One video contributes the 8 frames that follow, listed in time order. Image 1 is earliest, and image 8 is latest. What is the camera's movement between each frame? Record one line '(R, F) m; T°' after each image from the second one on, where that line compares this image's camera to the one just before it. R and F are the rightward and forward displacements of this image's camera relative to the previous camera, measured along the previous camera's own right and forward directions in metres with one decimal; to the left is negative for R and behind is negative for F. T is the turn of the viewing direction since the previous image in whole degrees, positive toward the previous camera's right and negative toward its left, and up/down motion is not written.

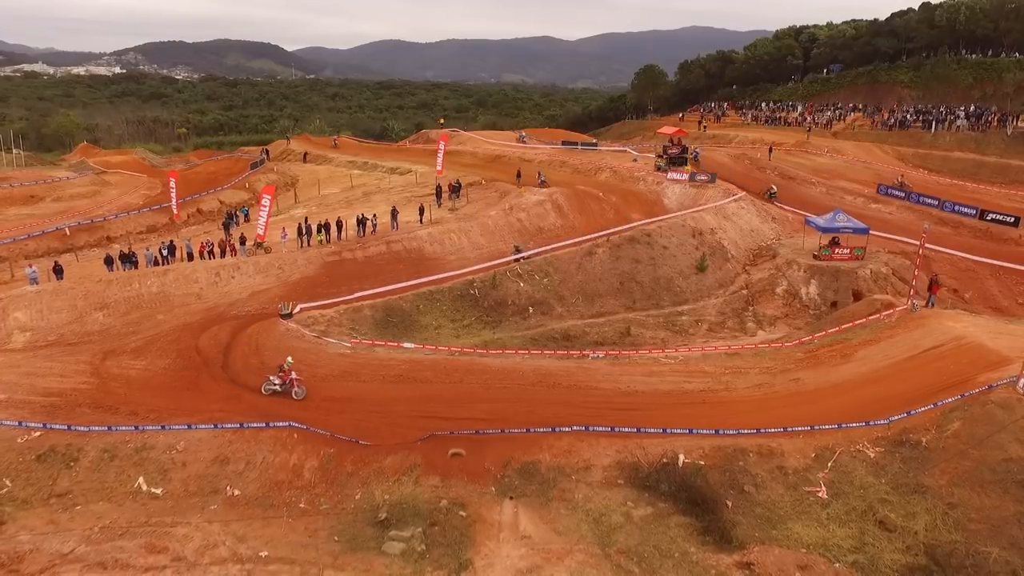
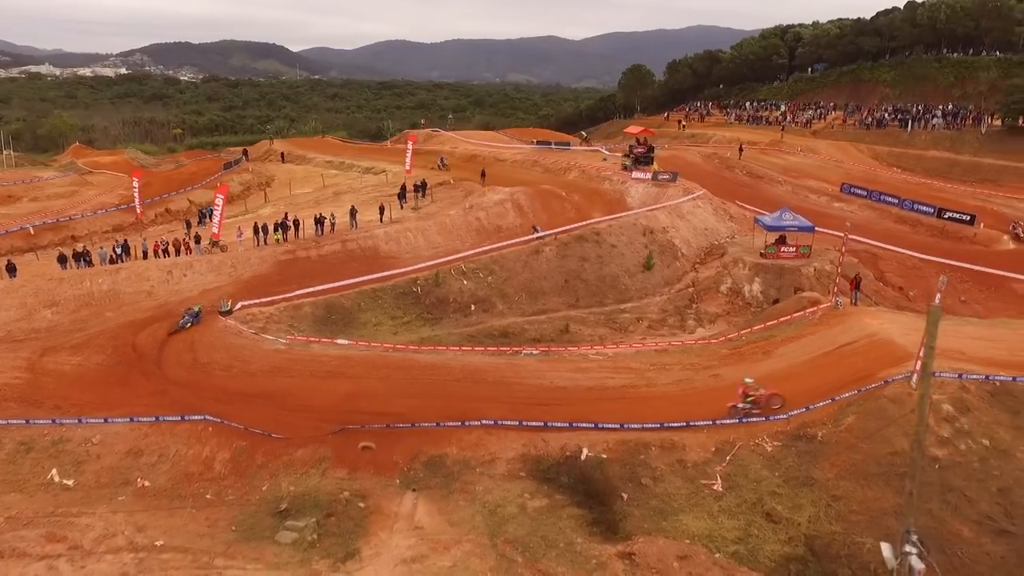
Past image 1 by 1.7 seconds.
(+1.6, -0.3) m; -1°
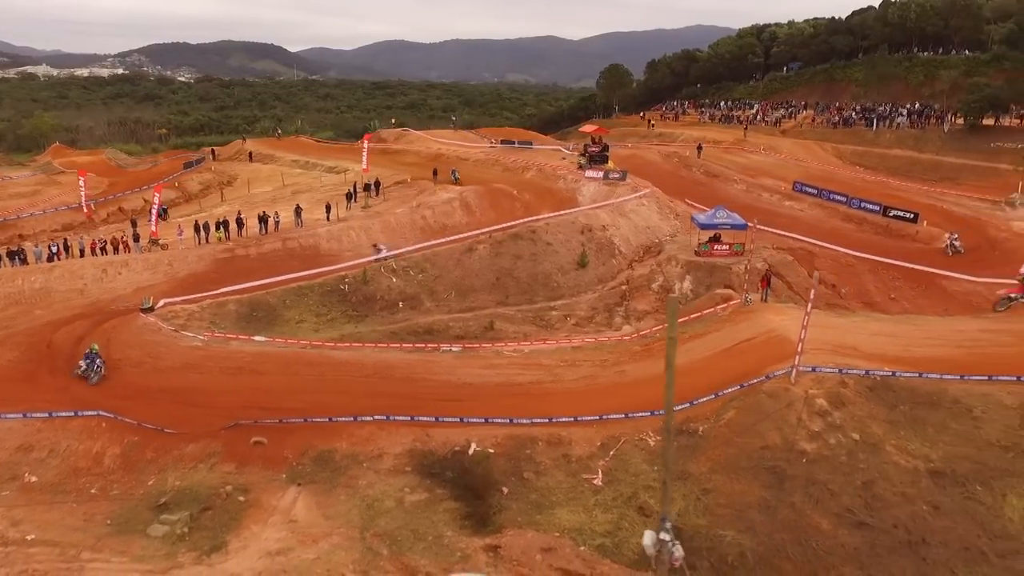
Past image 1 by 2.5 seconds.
(+1.8, -0.1) m; 0°
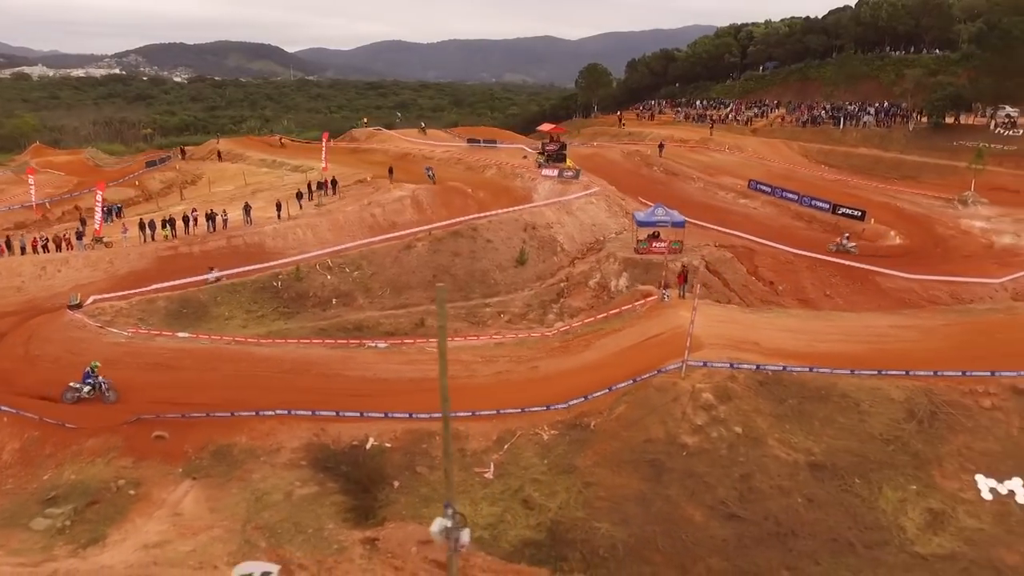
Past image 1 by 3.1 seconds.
(+1.7, -0.1) m; 0°
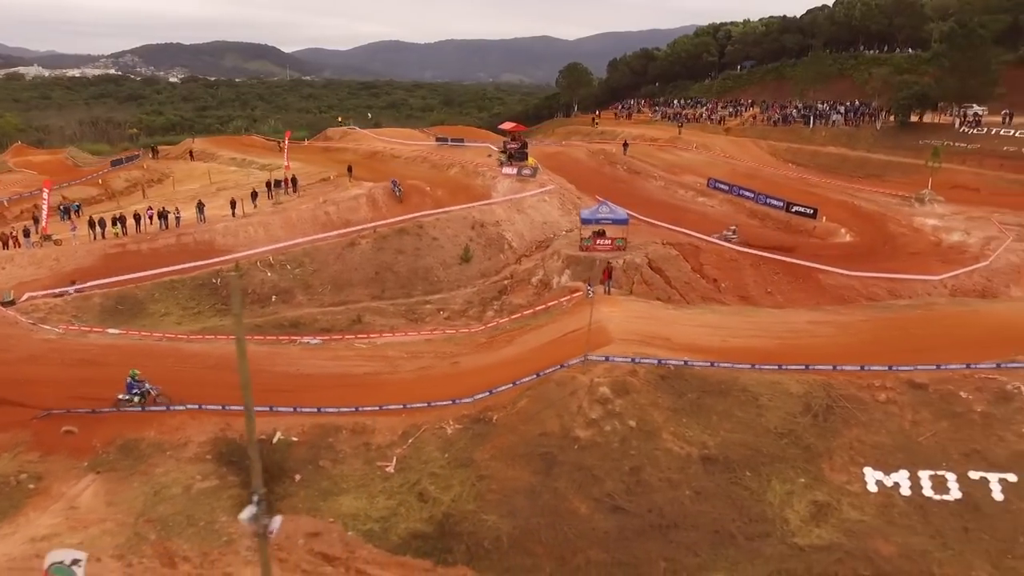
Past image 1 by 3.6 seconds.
(+1.5, -0.1) m; 0°
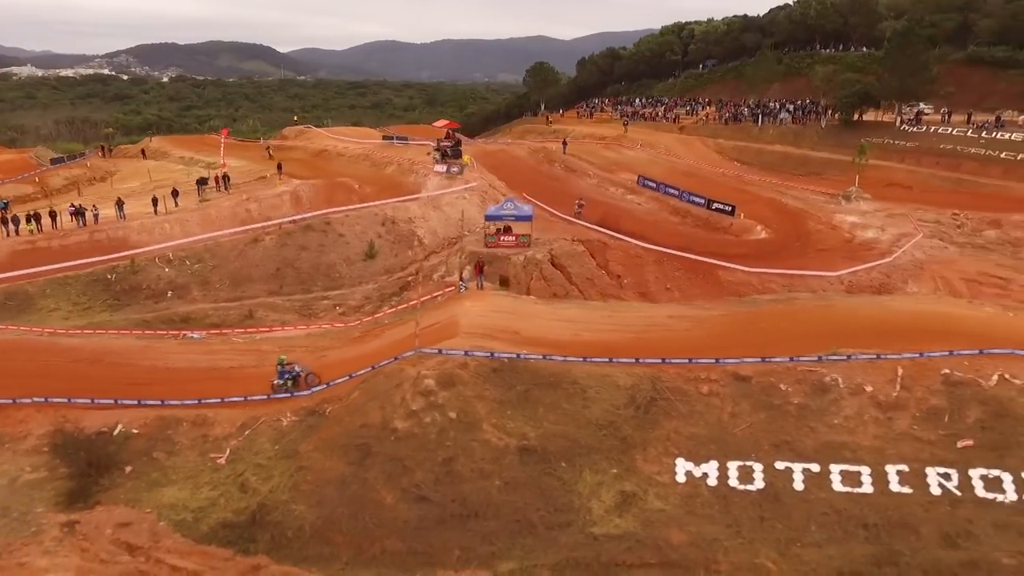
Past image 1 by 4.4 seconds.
(+2.6, -0.1) m; 0°
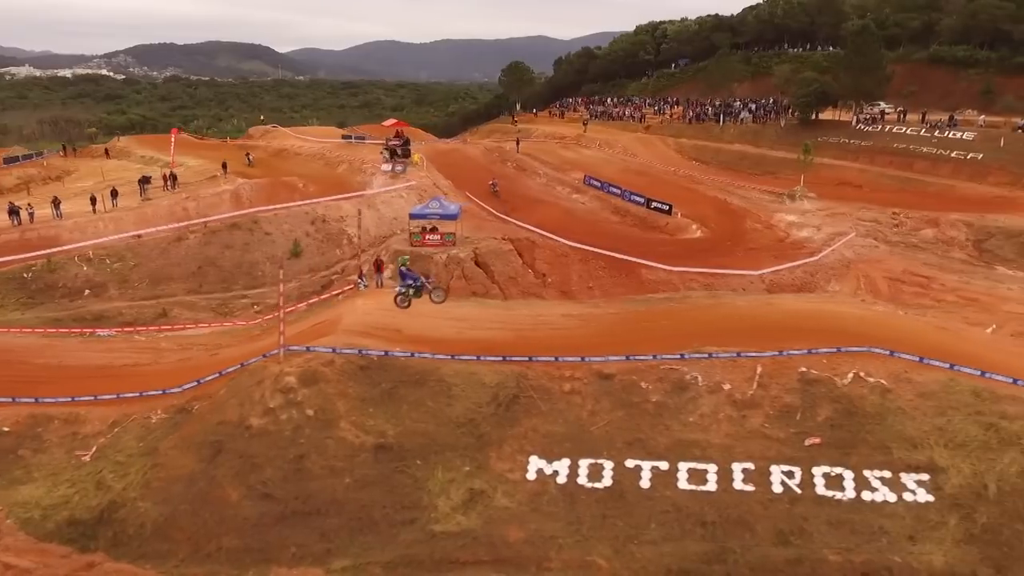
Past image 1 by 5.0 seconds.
(+2.1, 0.0) m; 0°
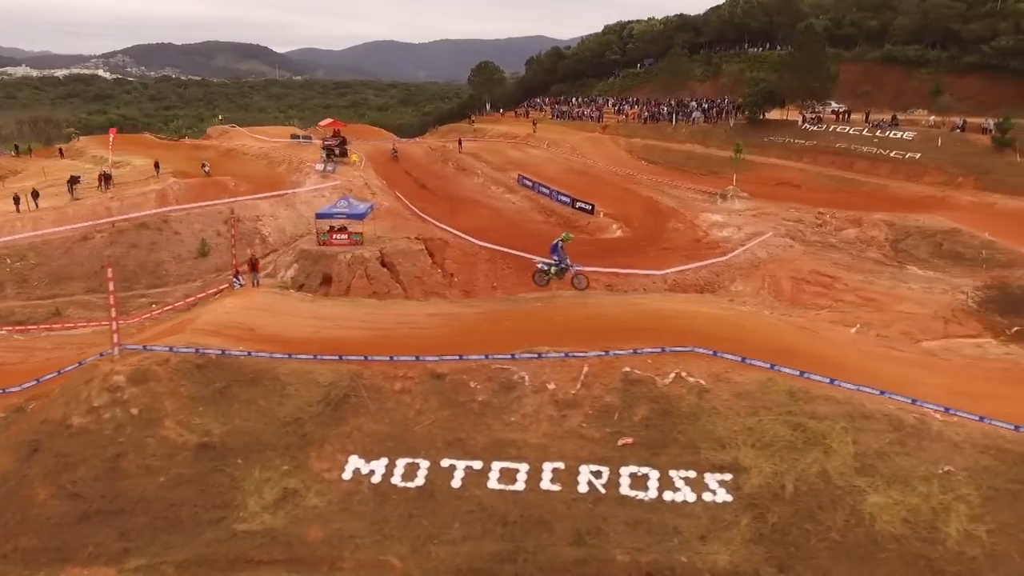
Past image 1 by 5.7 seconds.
(+2.6, 0.0) m; 0°
